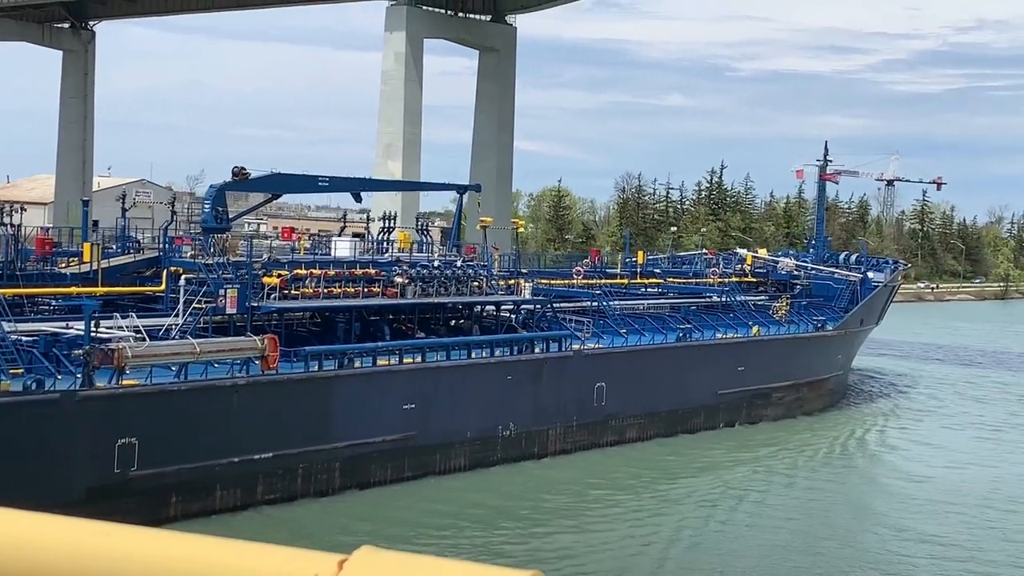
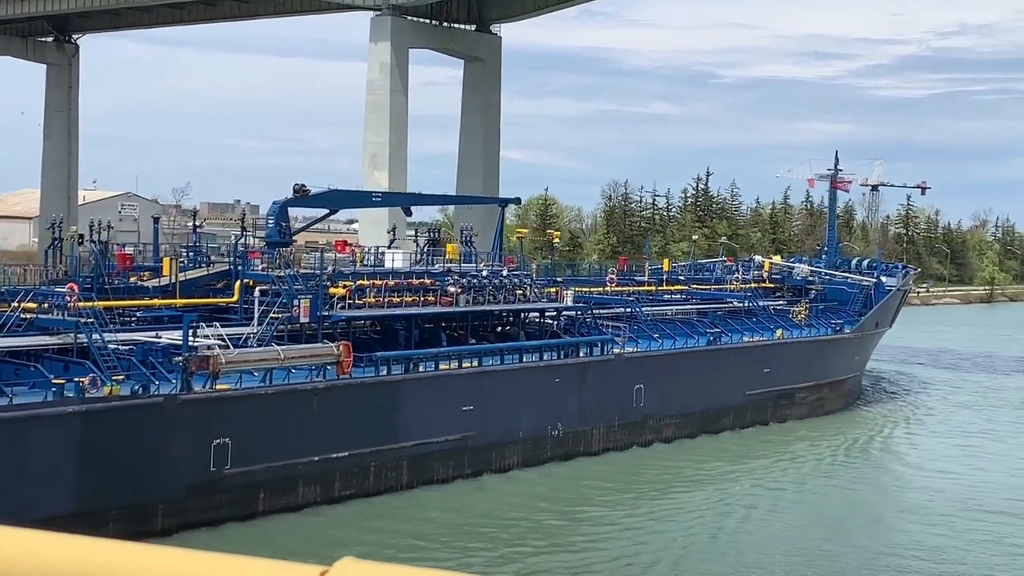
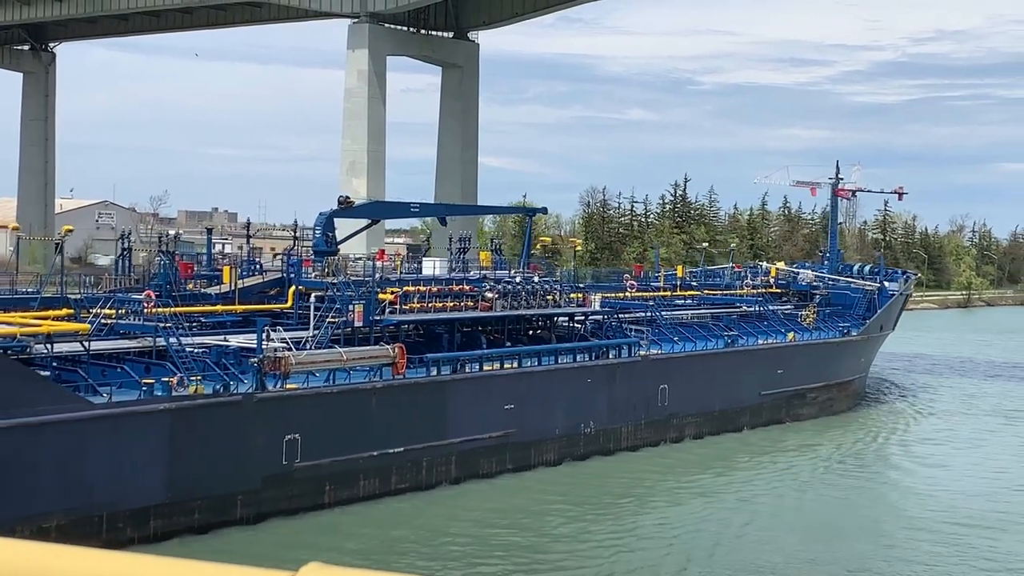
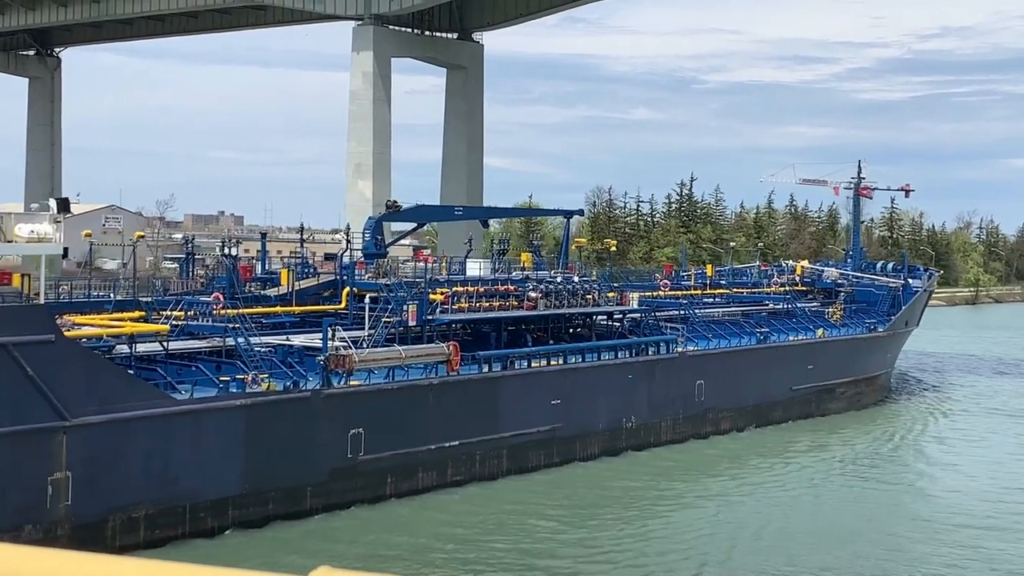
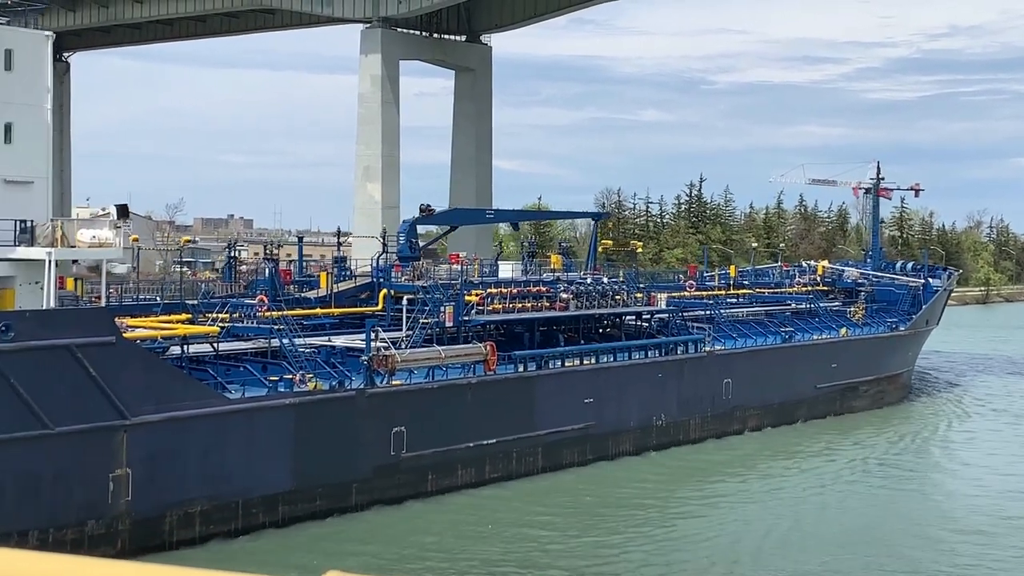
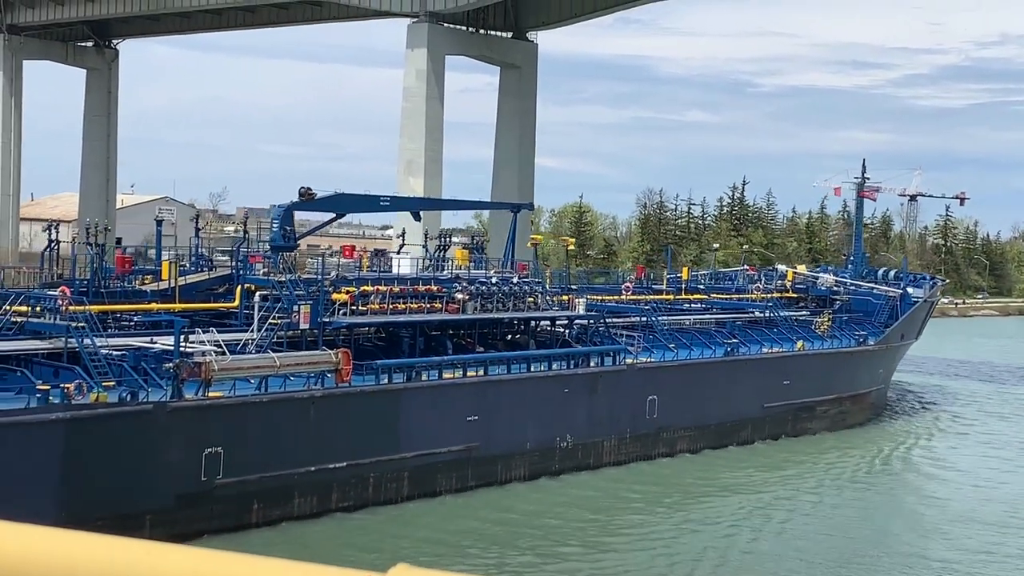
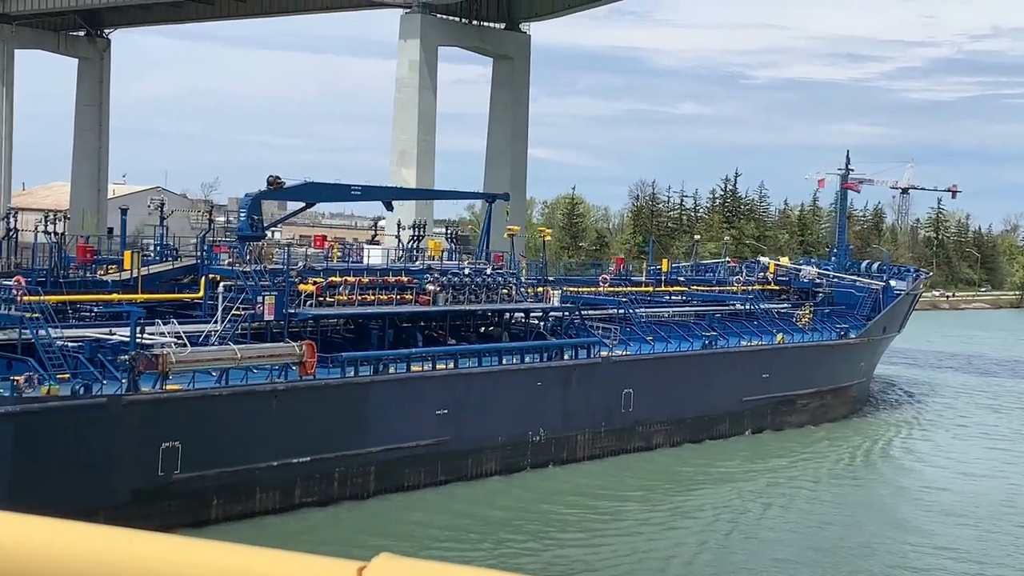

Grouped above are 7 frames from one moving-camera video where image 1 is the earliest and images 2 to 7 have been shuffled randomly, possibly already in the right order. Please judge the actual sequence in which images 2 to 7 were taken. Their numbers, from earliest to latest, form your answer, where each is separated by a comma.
7, 6, 2, 3, 4, 5
